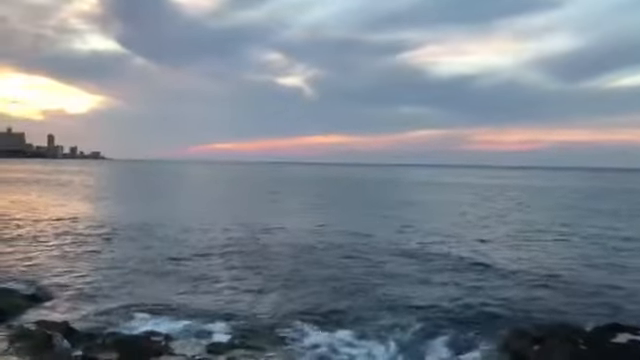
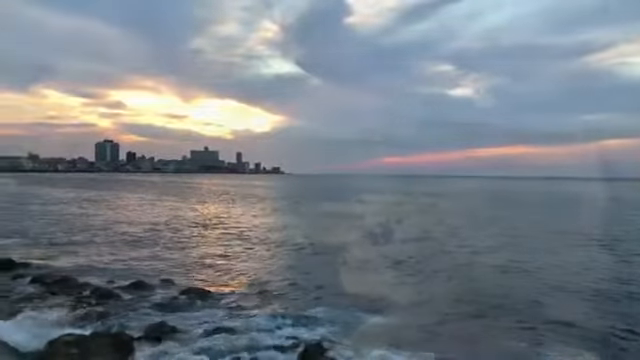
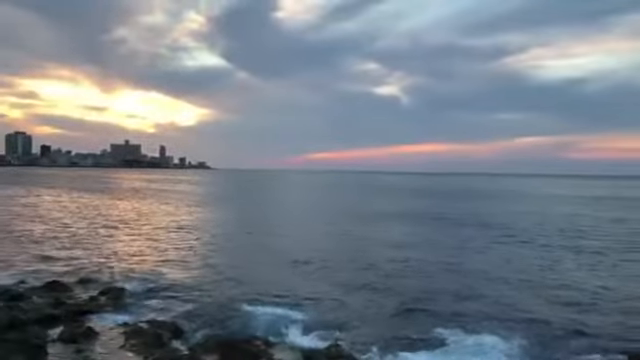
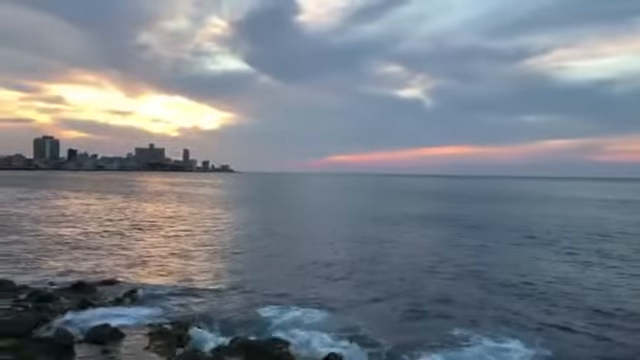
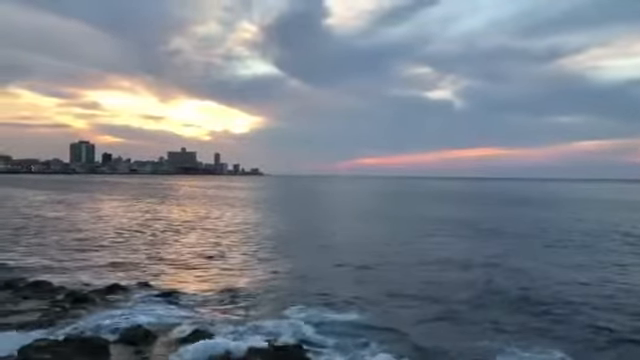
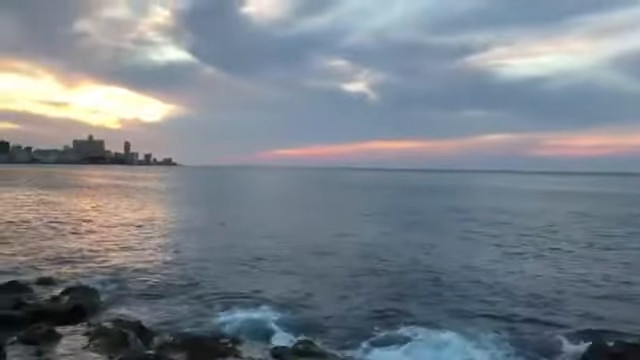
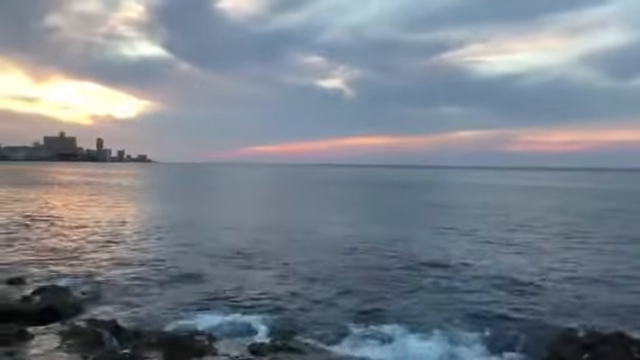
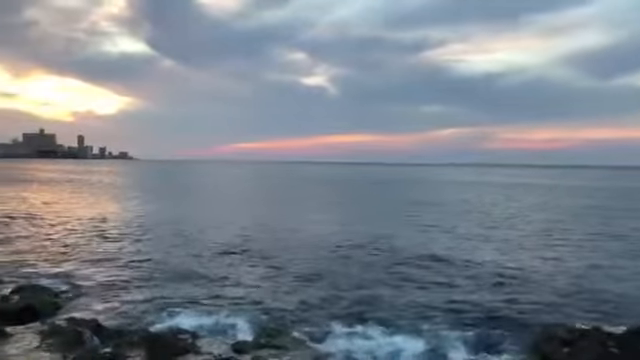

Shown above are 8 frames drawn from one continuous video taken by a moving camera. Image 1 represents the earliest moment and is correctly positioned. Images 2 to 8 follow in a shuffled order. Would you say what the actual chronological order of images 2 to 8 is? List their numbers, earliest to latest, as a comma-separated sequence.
8, 7, 6, 3, 4, 5, 2
